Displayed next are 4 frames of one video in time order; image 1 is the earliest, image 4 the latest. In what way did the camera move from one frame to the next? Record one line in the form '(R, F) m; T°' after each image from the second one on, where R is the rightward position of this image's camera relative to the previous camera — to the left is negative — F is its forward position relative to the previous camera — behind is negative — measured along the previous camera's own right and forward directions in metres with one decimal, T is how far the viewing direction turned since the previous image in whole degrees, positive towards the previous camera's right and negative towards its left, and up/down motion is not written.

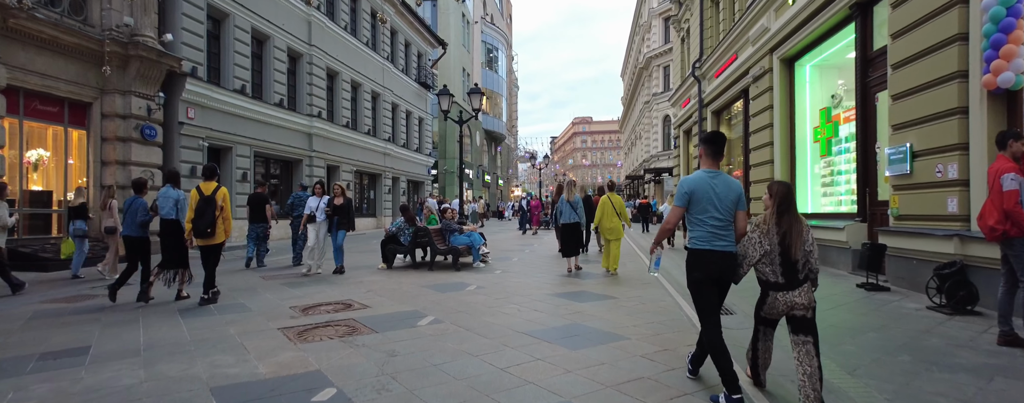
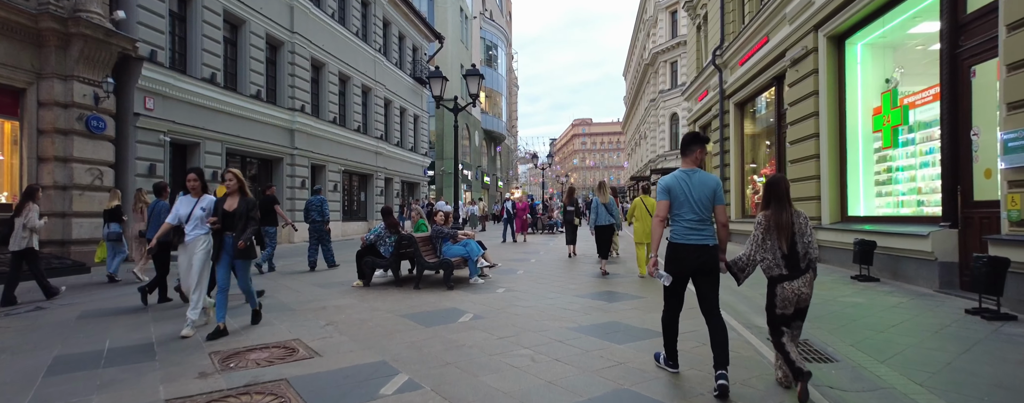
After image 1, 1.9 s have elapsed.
(-0.1, +1.7) m; 0°
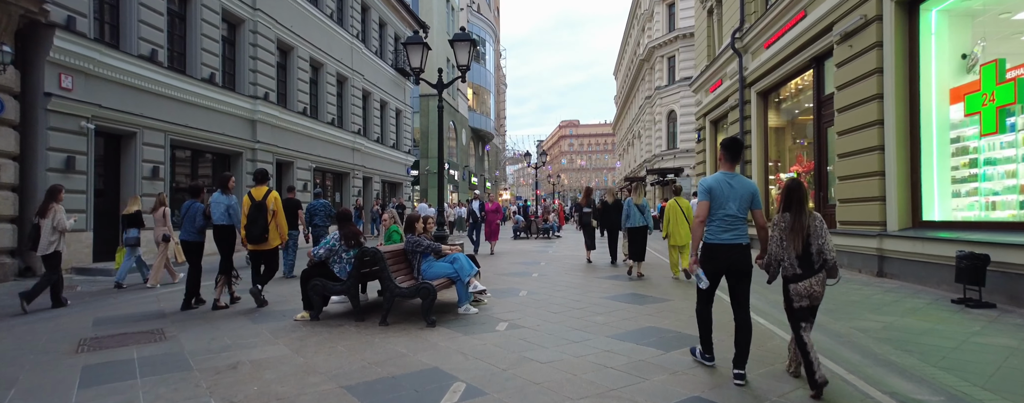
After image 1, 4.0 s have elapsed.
(-0.2, +2.0) m; +2°
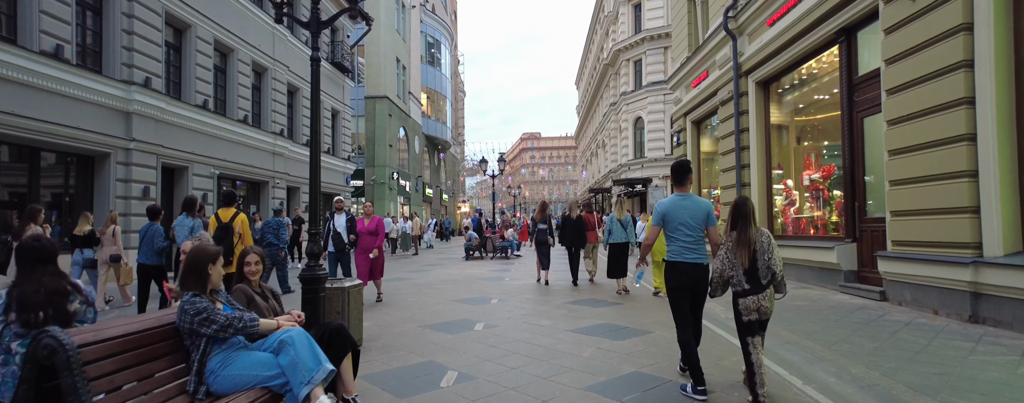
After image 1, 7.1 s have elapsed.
(+0.3, +2.9) m; +4°
